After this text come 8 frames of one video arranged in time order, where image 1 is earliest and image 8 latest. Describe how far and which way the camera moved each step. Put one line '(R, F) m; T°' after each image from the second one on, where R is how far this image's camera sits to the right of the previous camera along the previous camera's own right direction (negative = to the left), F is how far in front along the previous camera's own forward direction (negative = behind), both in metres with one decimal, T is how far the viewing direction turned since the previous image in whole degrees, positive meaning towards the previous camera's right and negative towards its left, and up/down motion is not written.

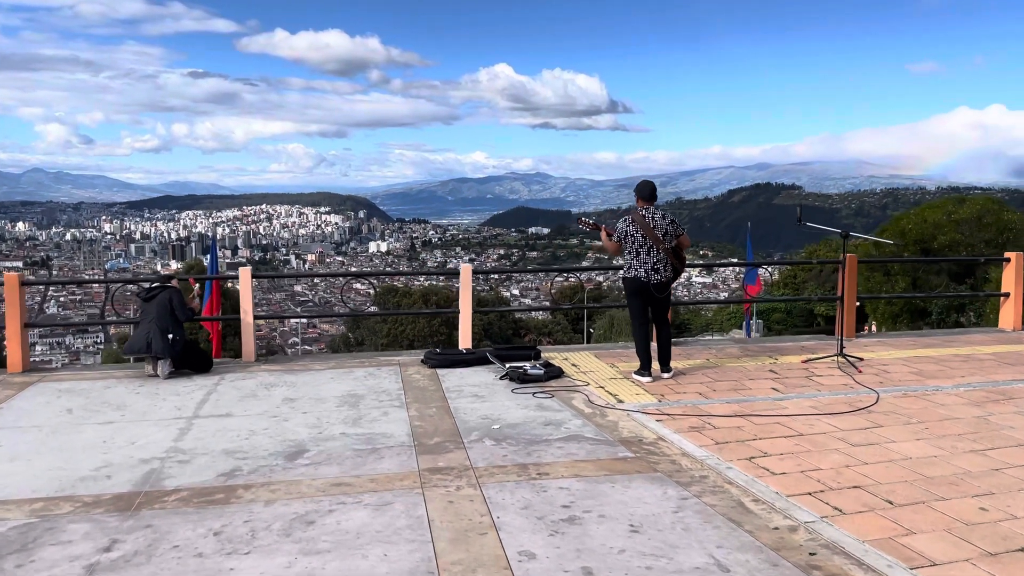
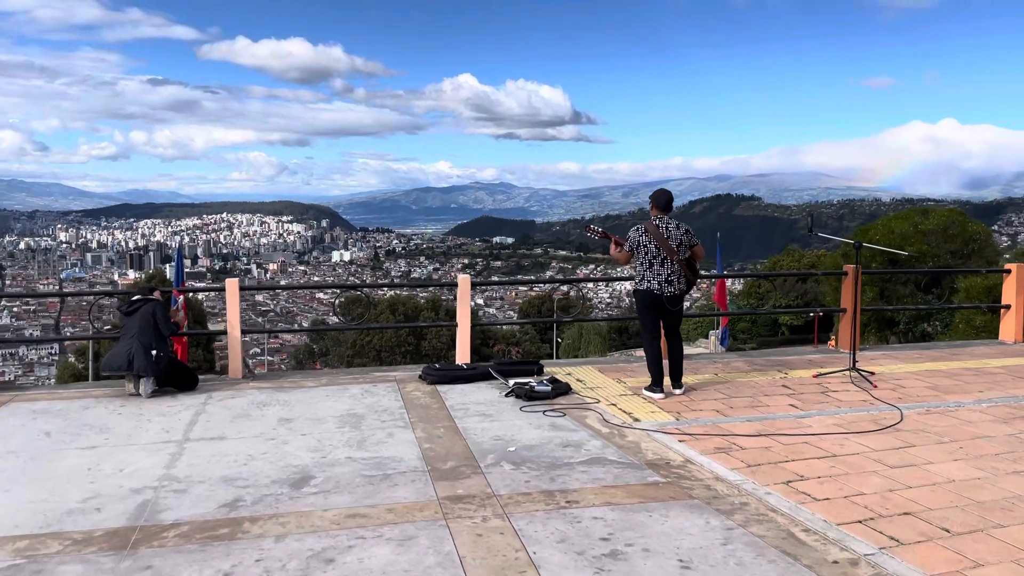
(-0.3, +0.3) m; +2°
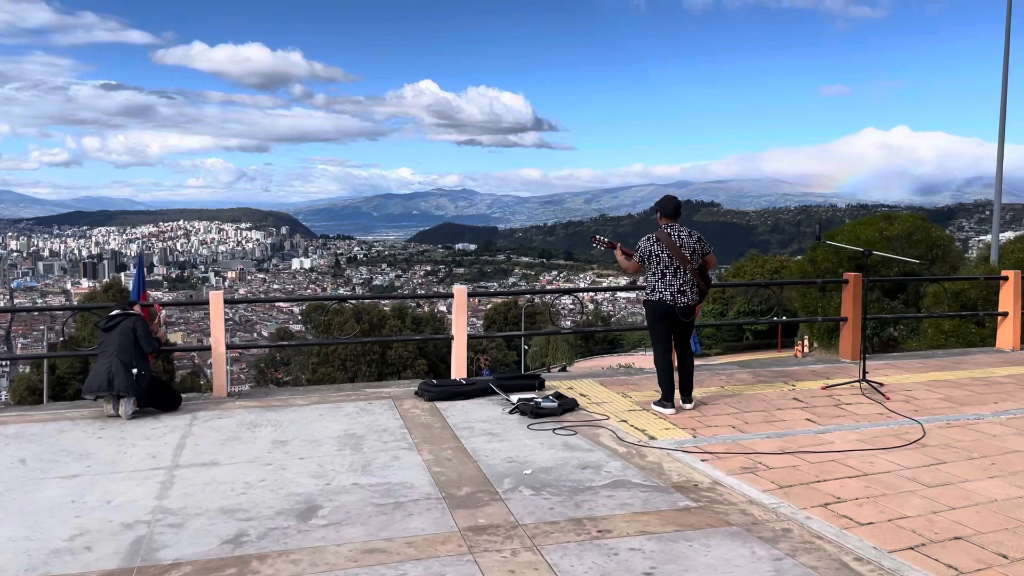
(-0.3, +0.3) m; +2°
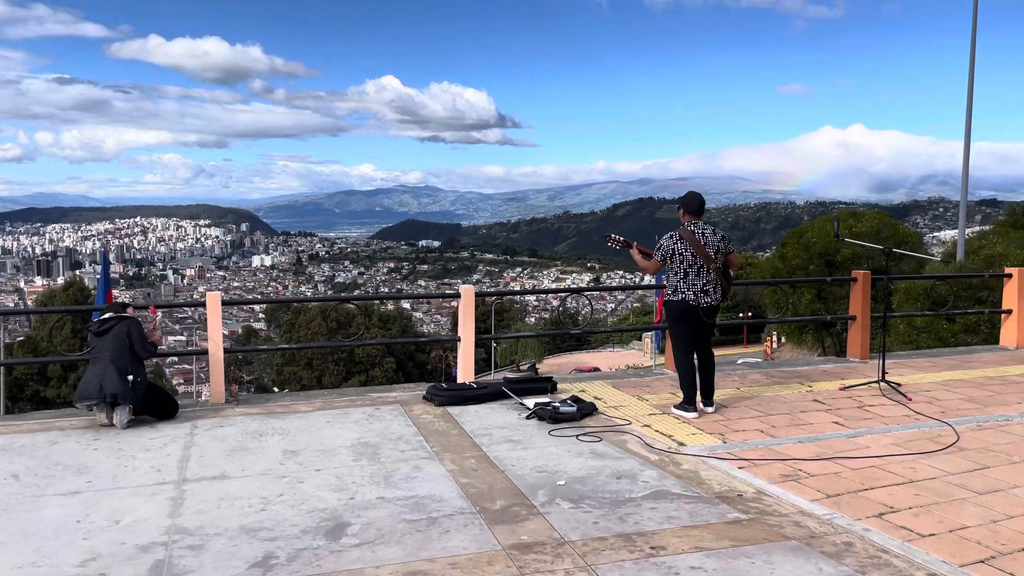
(-0.4, +0.3) m; +2°
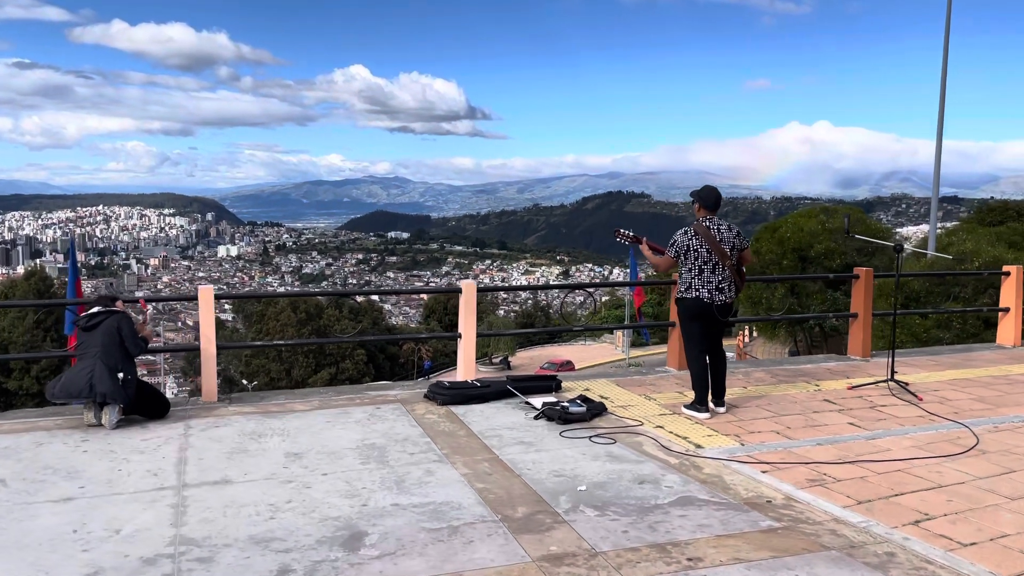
(-0.3, +0.2) m; +2°
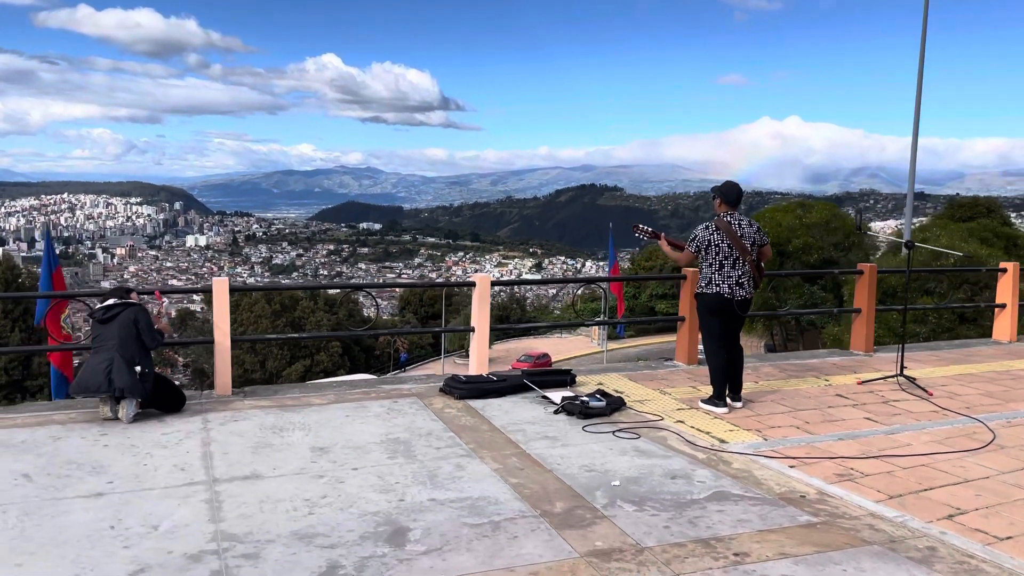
(-0.3, 0.0) m; +2°
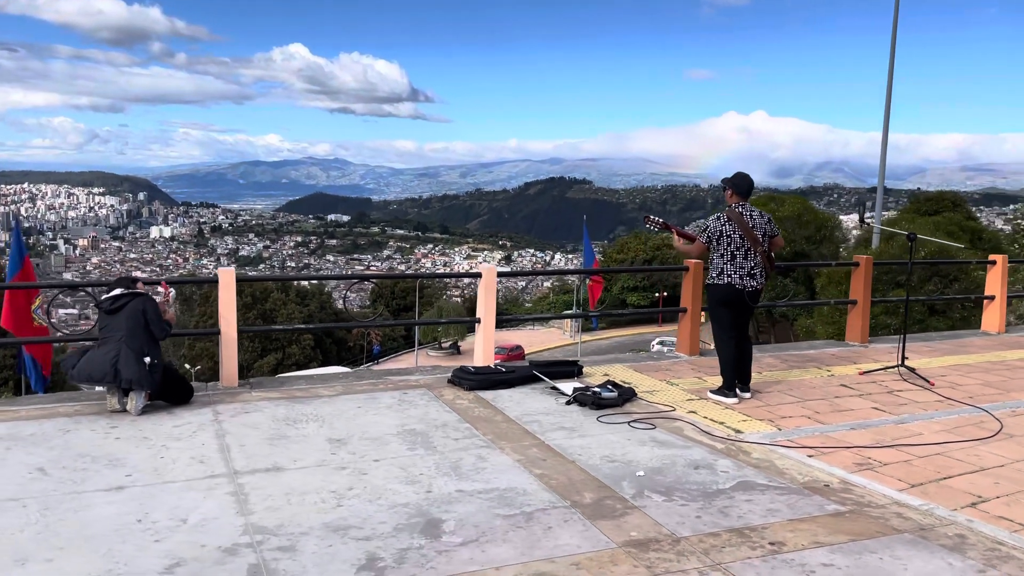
(-0.3, 0.0) m; +2°
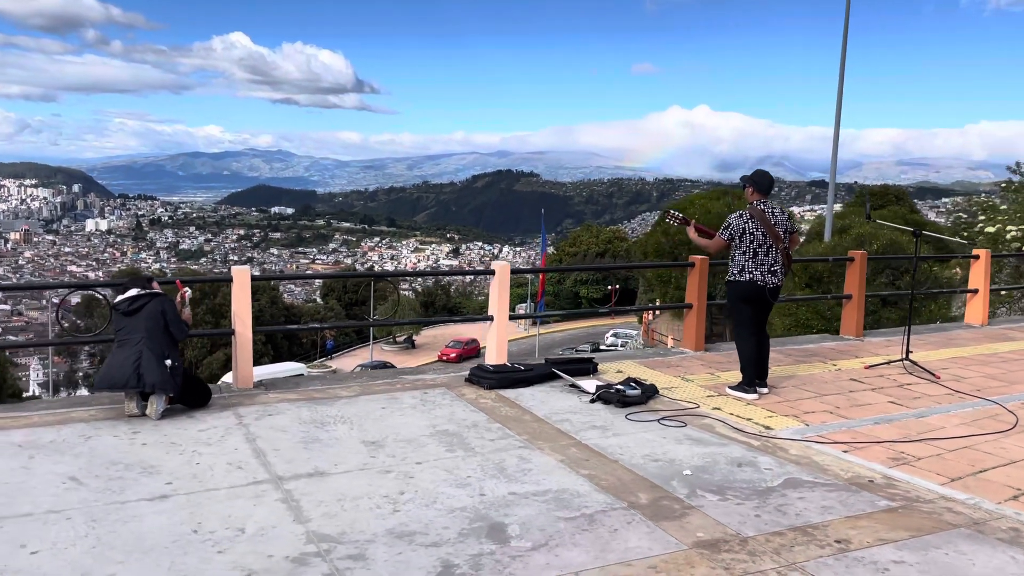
(-0.5, +0.1) m; +3°
